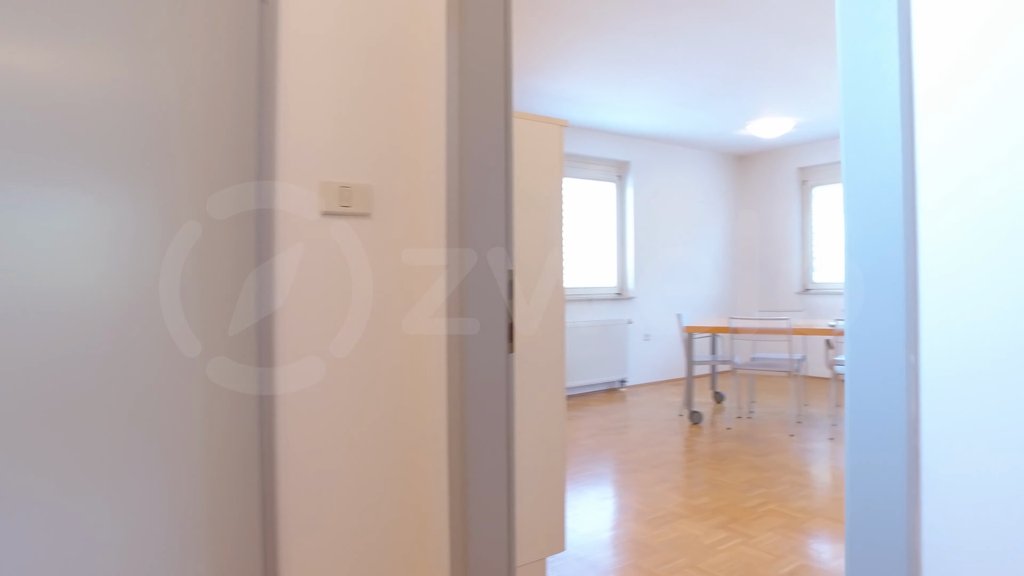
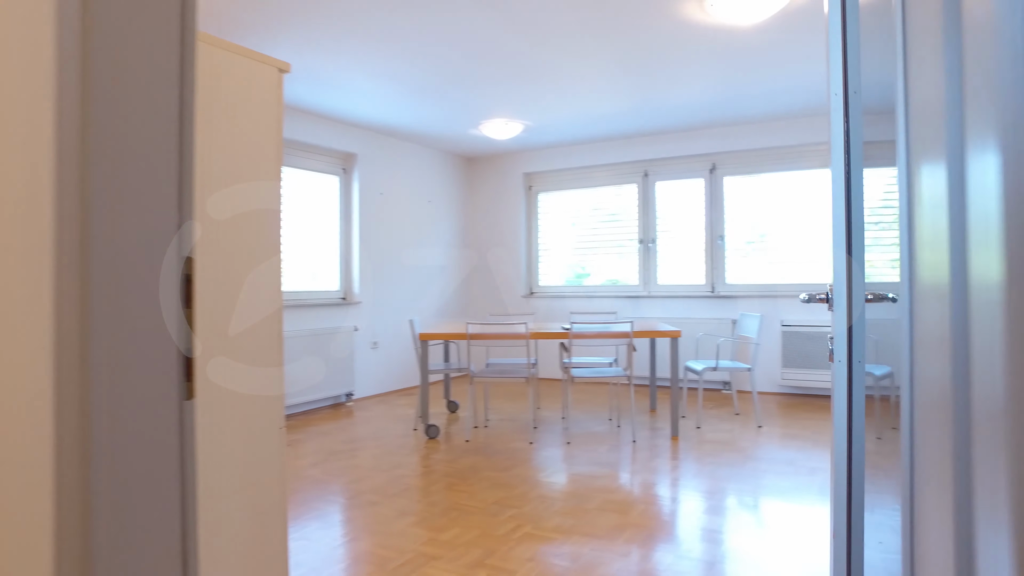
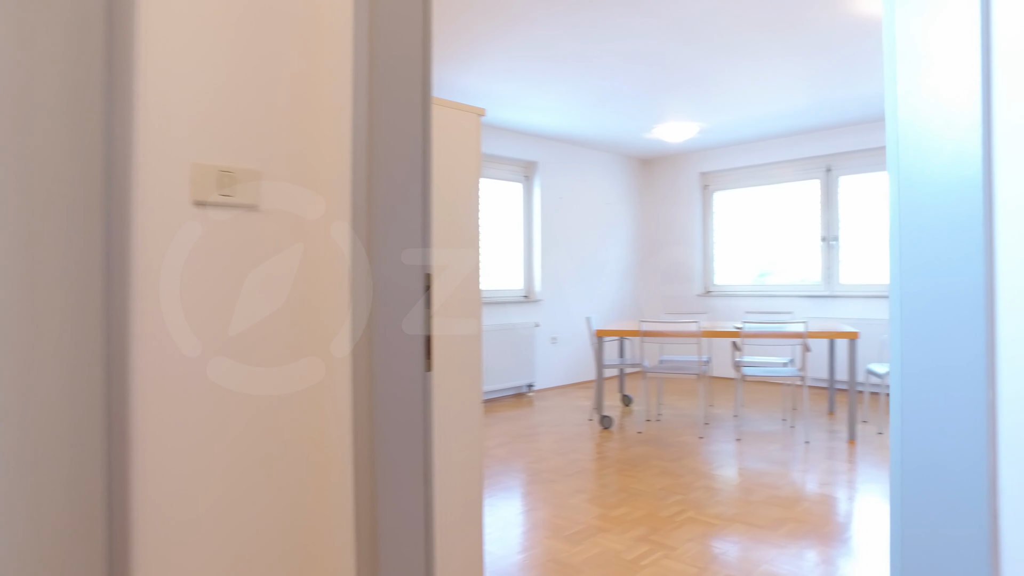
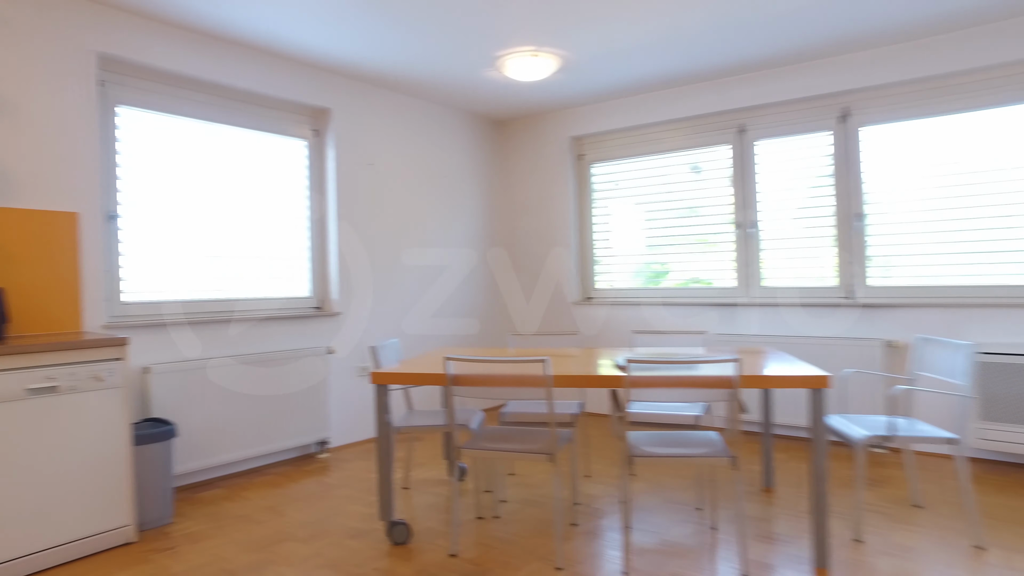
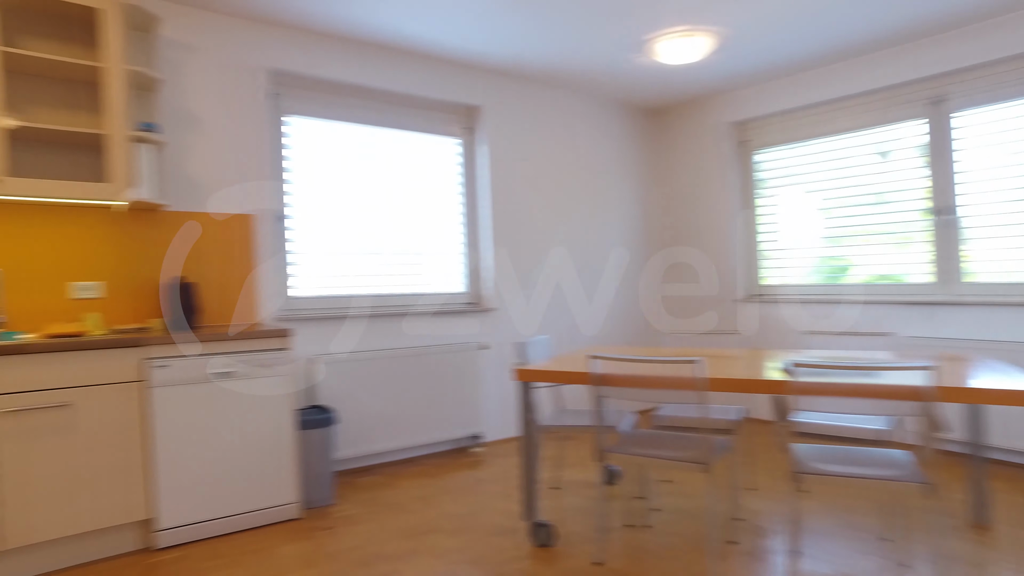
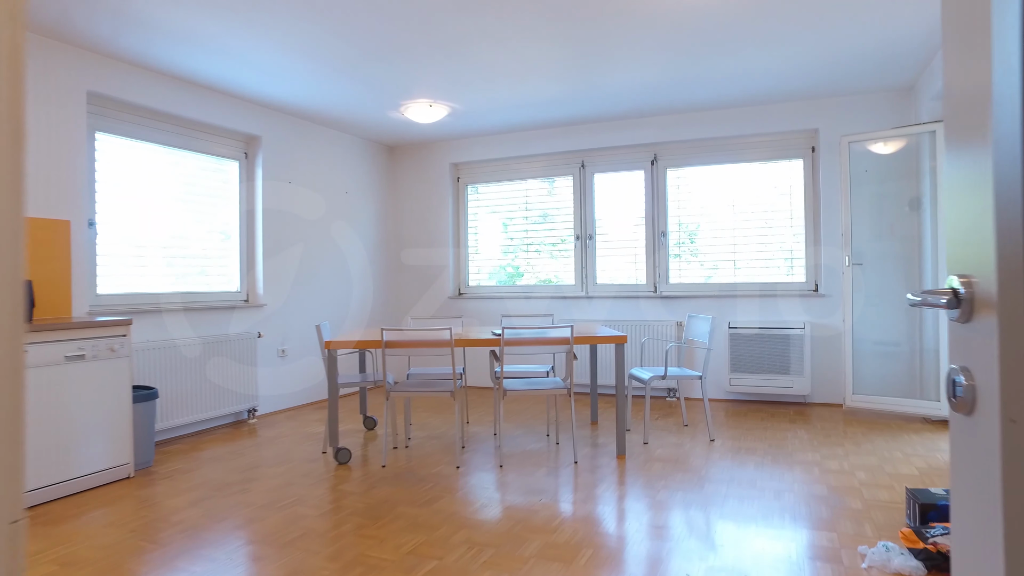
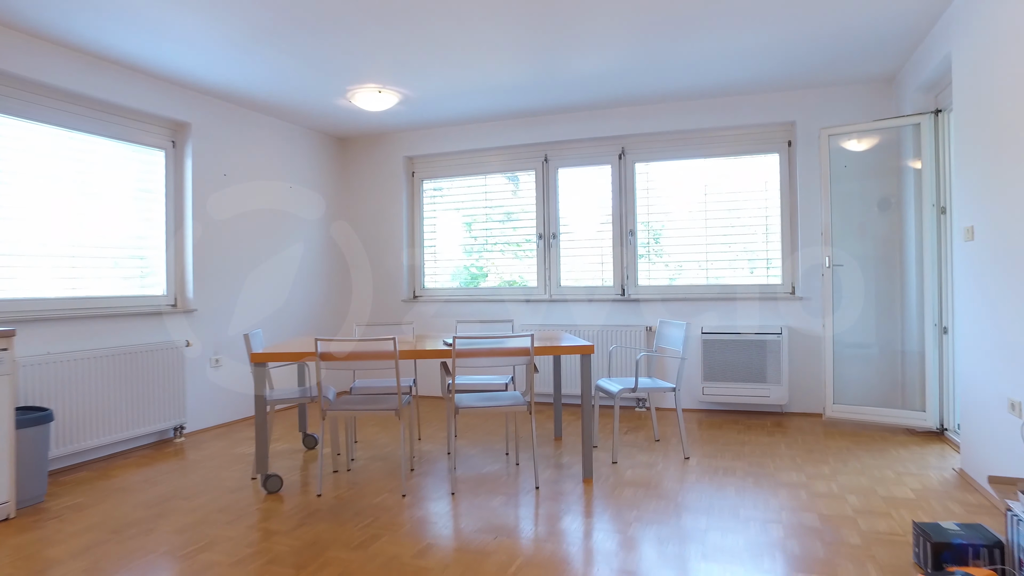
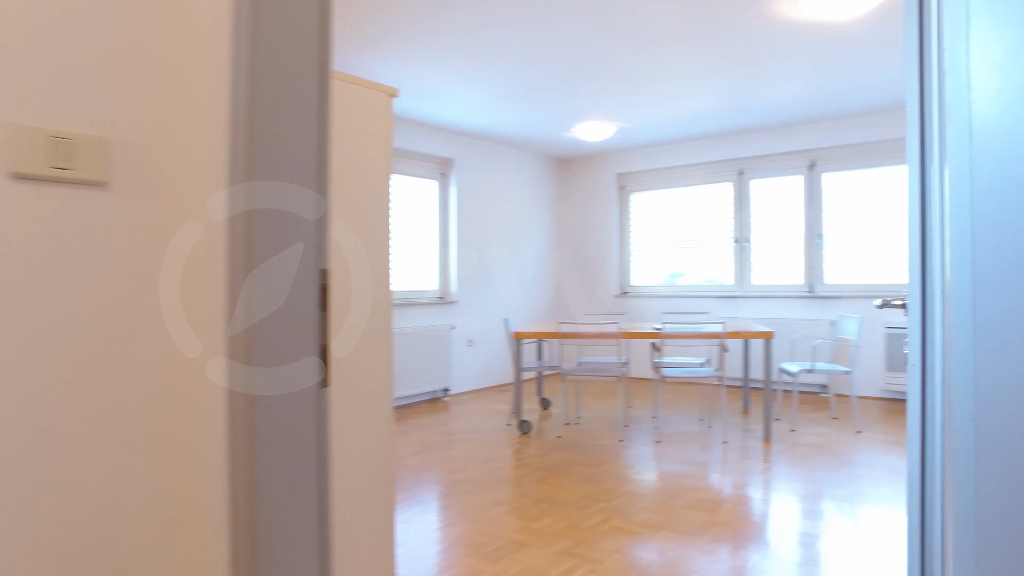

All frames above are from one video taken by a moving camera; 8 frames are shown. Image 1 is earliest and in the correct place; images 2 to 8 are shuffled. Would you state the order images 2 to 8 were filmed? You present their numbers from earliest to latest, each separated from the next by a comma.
3, 8, 2, 6, 7, 4, 5
